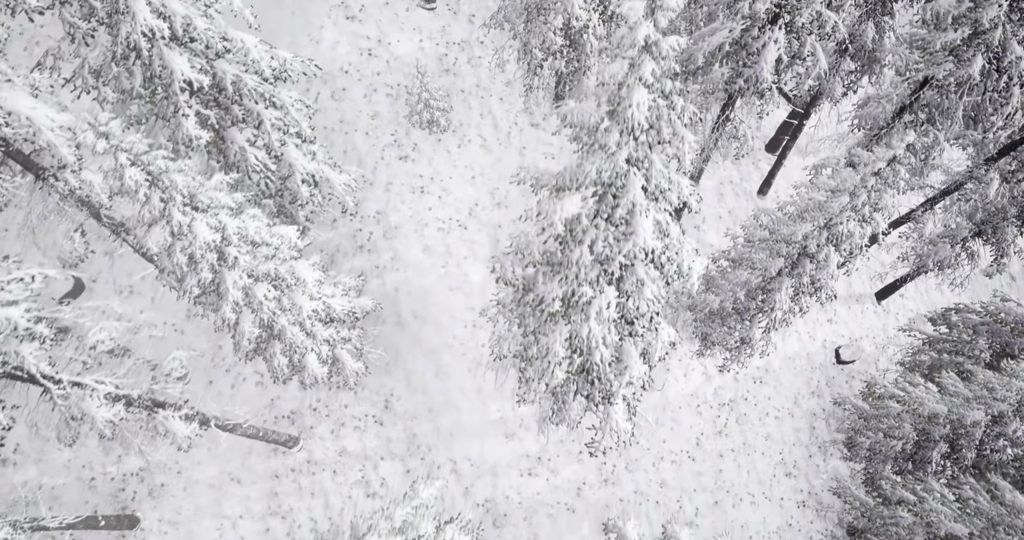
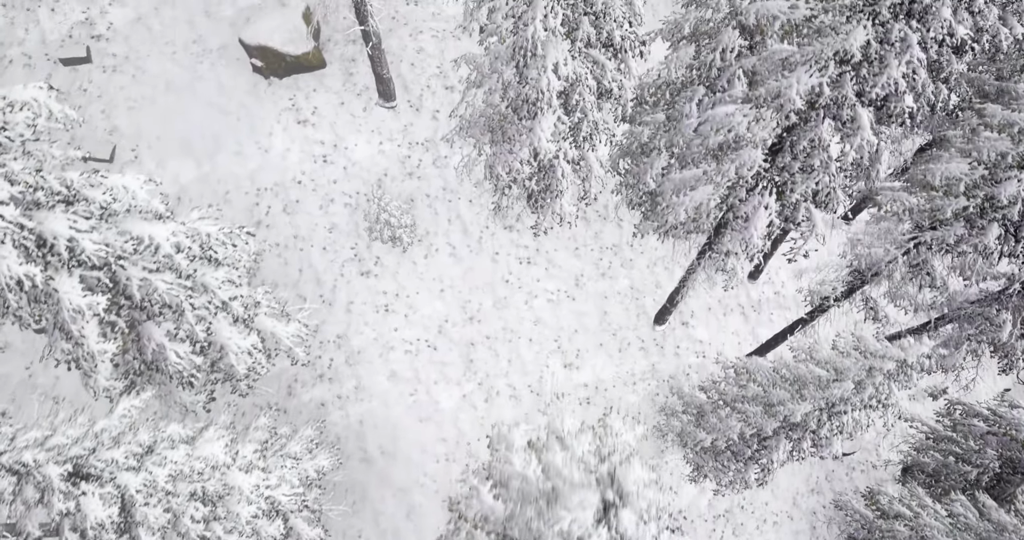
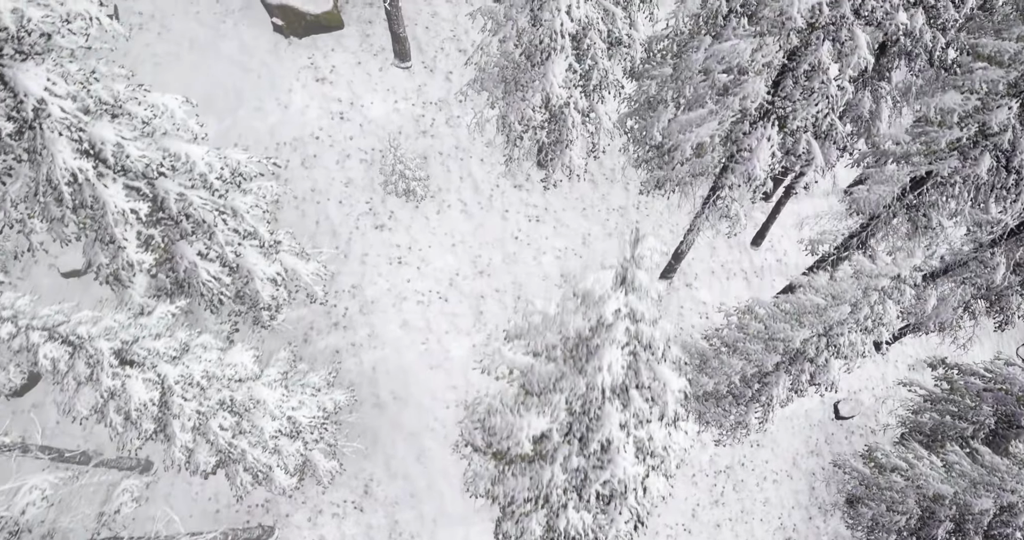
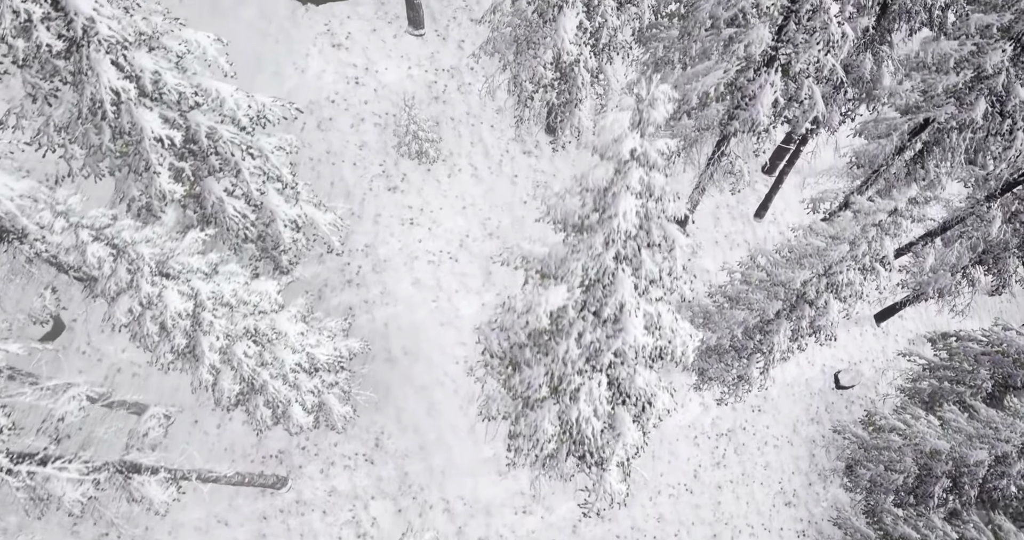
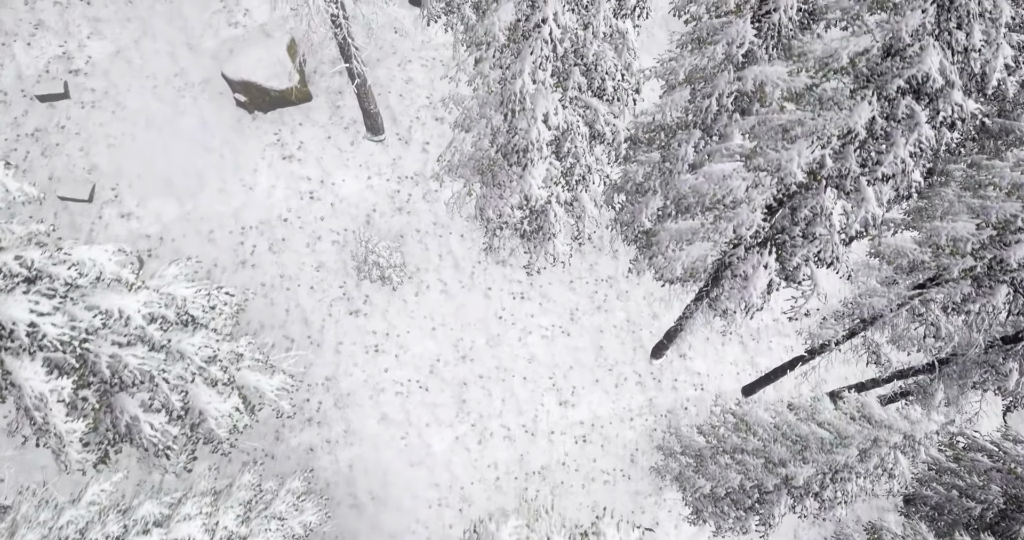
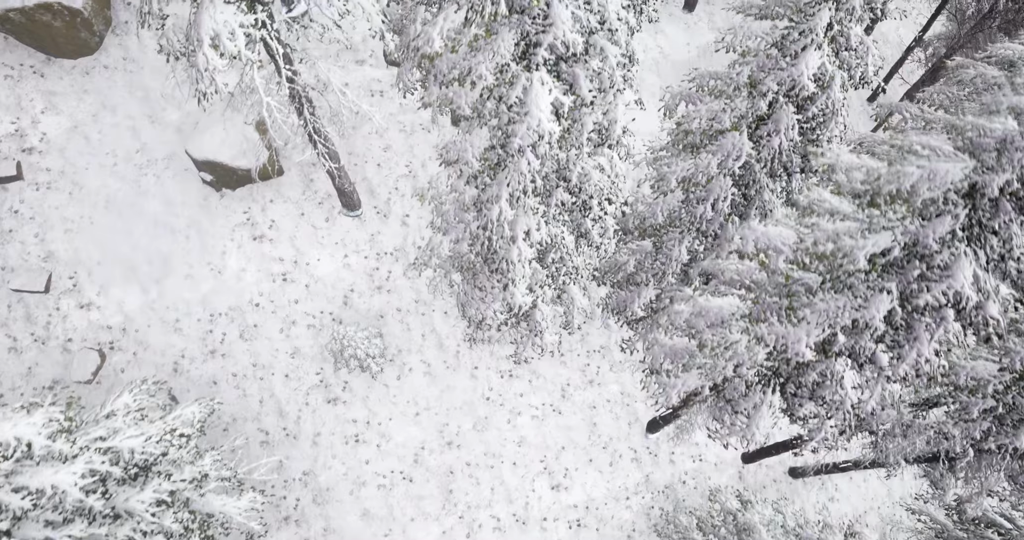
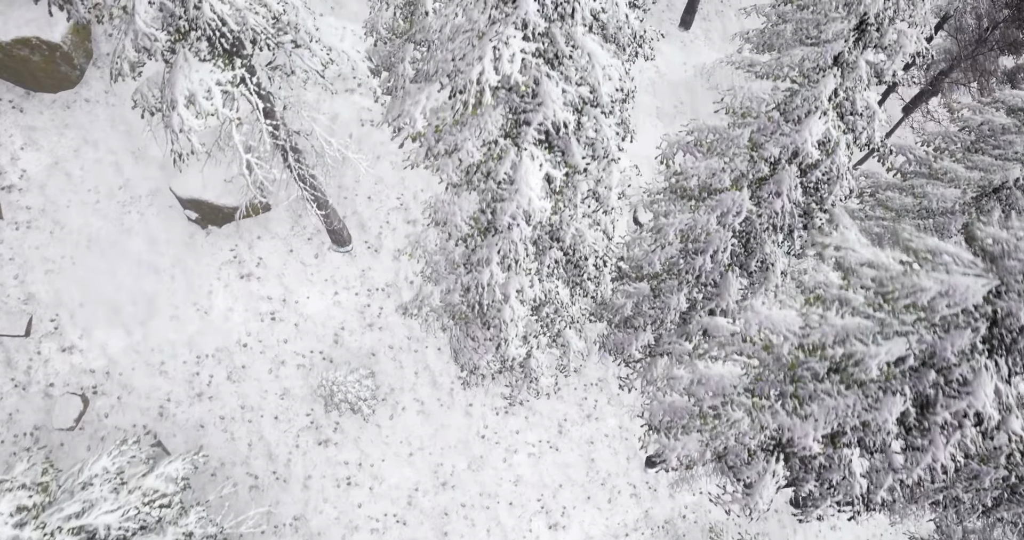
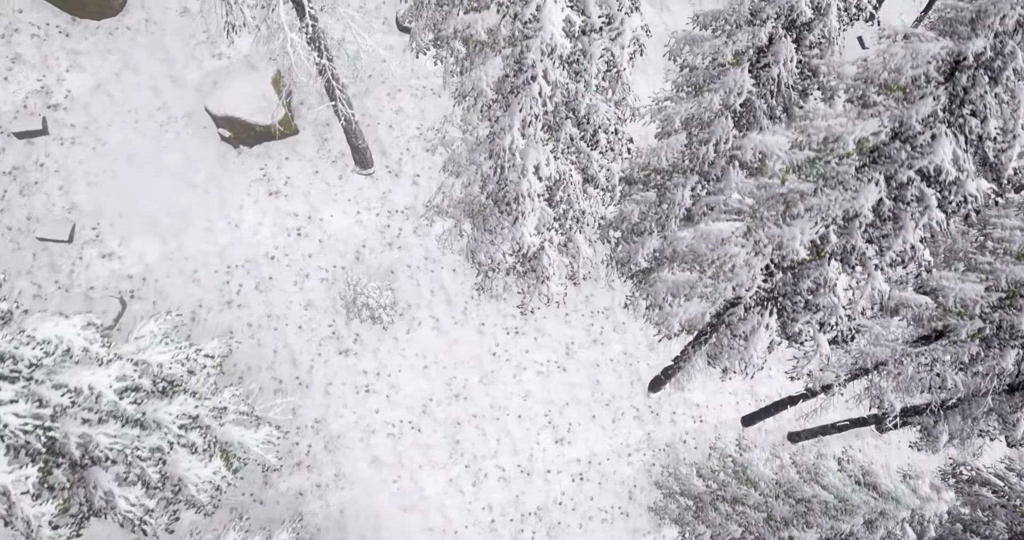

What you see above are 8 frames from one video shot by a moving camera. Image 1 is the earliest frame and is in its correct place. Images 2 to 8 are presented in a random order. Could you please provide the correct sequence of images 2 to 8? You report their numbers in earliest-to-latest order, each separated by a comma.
4, 3, 2, 5, 8, 6, 7
